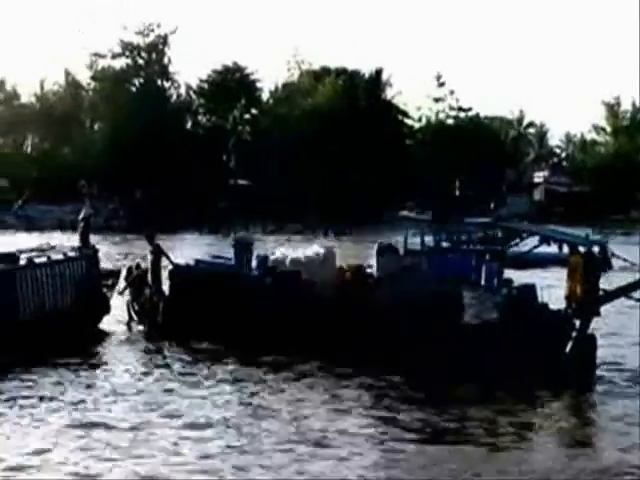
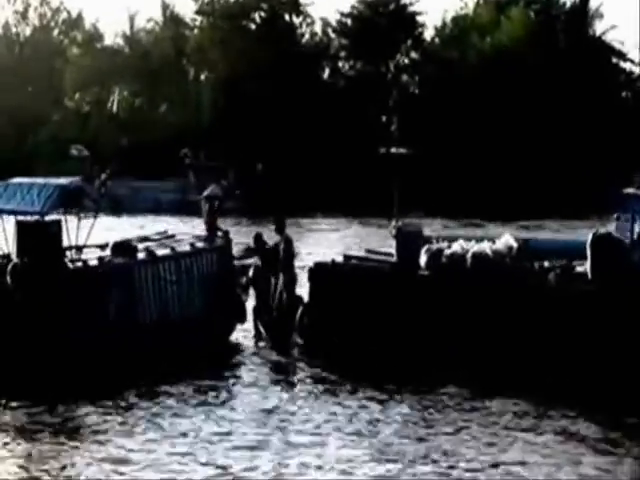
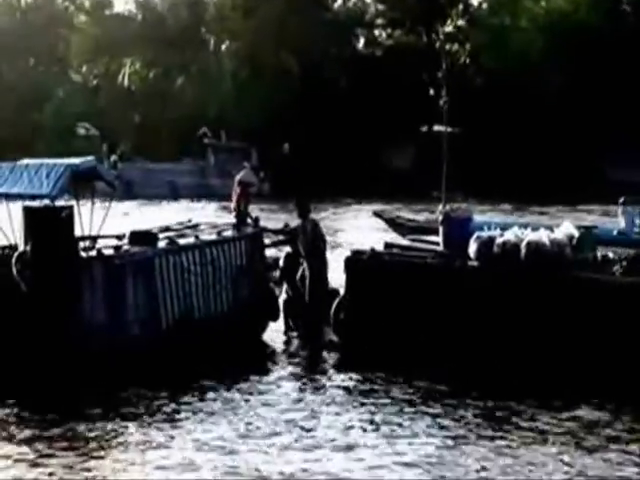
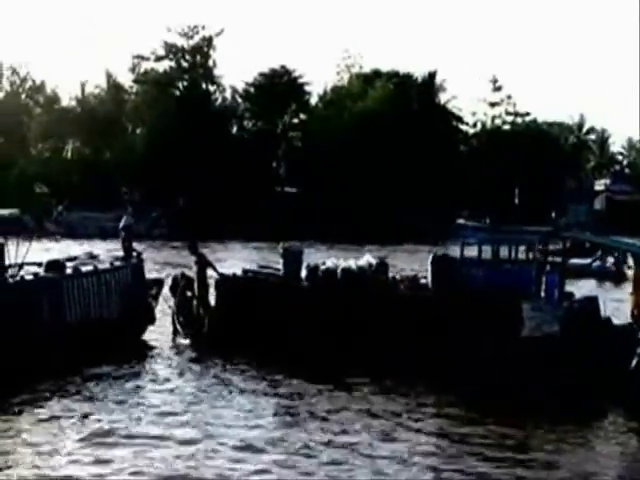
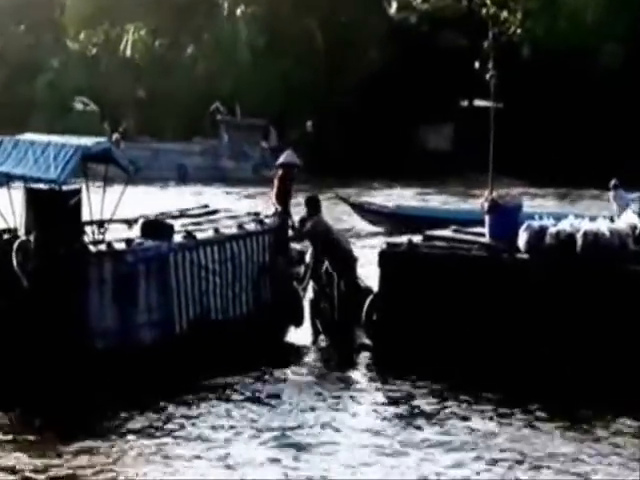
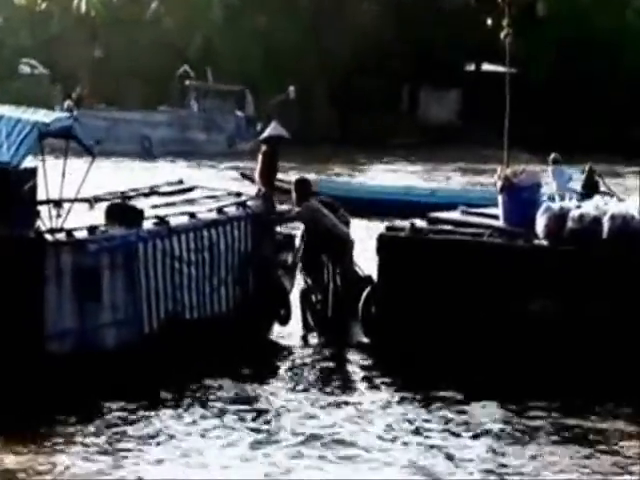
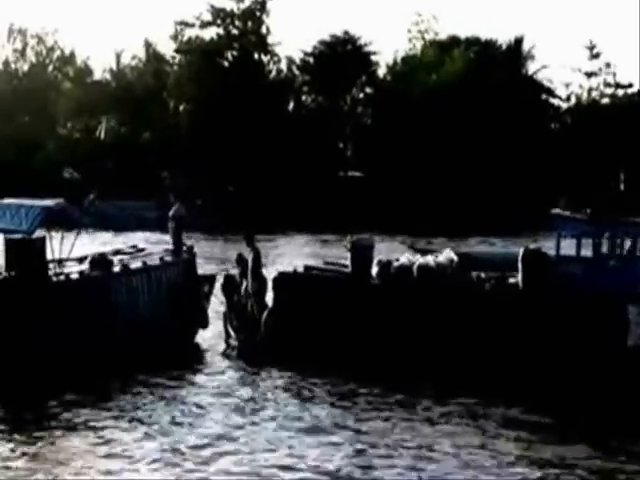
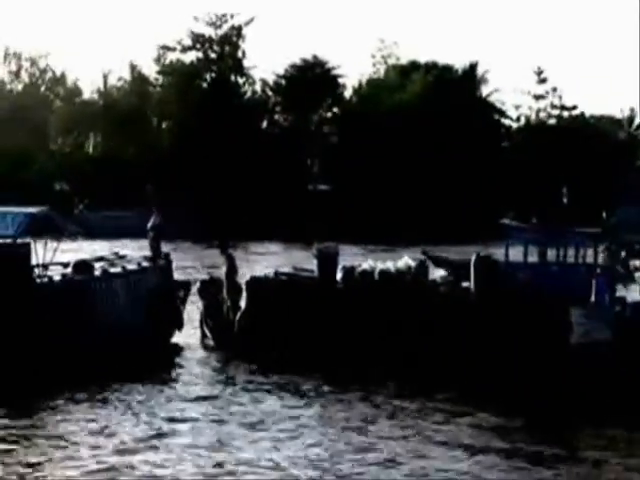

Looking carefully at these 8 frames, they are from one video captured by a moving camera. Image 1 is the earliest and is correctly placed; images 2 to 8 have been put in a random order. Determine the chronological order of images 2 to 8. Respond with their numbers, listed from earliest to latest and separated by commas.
4, 8, 7, 2, 3, 5, 6
